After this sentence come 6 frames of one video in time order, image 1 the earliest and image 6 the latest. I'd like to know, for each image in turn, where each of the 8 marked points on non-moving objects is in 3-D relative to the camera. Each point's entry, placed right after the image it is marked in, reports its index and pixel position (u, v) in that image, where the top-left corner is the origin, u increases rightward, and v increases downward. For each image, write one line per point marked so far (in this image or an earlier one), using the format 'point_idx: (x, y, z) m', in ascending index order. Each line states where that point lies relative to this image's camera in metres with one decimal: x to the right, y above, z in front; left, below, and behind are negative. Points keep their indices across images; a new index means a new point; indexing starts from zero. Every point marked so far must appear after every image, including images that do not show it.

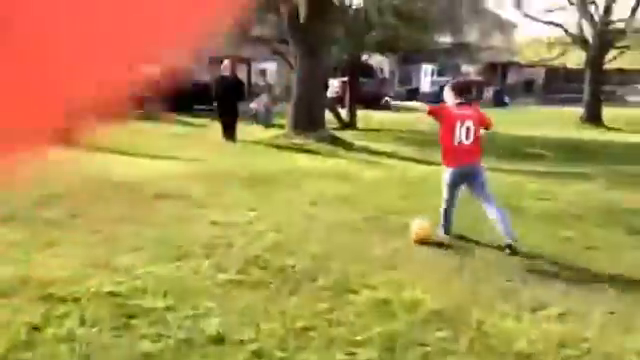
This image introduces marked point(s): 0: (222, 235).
0: (-1.2, -0.6, +7.5) m
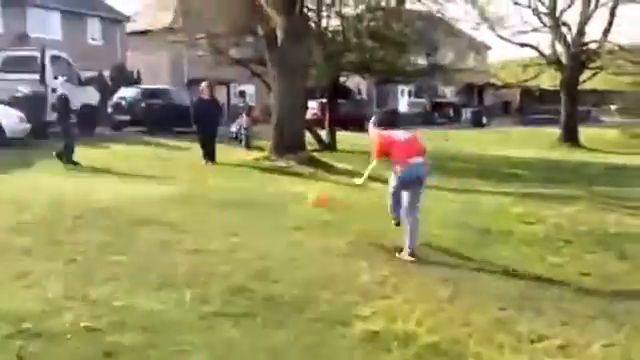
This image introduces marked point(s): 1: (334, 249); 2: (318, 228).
0: (-1.3, -0.9, +7.2) m
1: (+0.2, -0.9, +8.3) m
2: (0.0, -0.7, +9.4) m
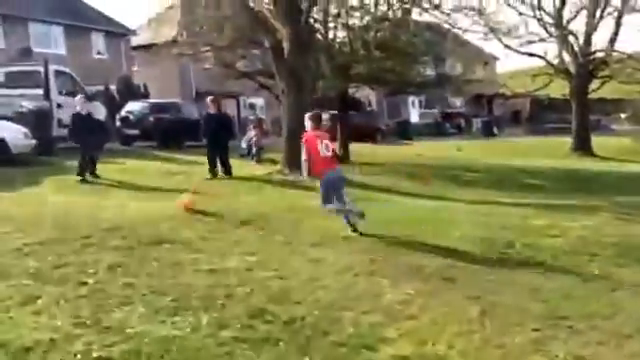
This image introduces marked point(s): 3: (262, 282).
0: (-1.1, -1.1, +6.9) m
1: (+0.4, -1.1, +7.9) m
2: (+0.2, -0.9, +9.1) m
3: (-0.6, -1.1, +7.1) m
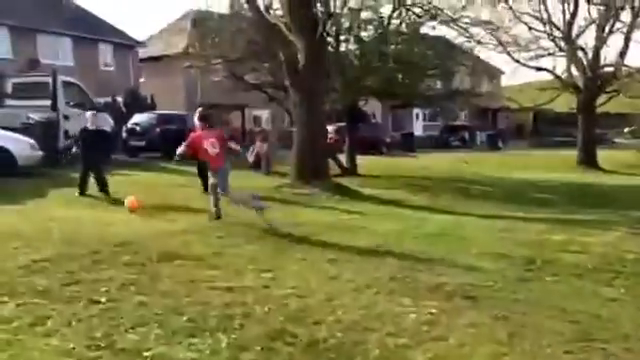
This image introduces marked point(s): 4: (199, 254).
0: (-0.9, -1.3, +6.6) m
1: (+0.7, -1.2, +7.7) m
2: (+0.5, -1.1, +8.8) m
3: (-0.4, -1.3, +6.8) m
4: (-1.6, -0.9, +8.3) m
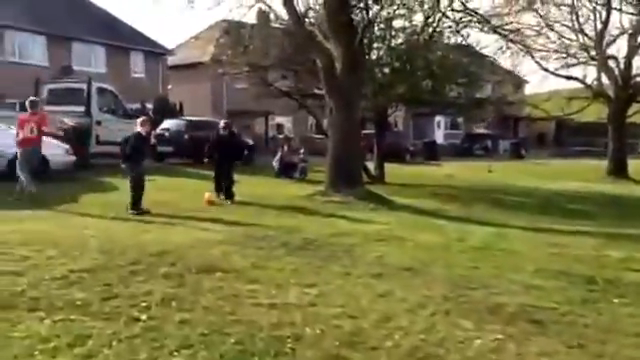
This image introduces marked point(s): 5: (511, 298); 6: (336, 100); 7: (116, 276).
0: (-0.3, -1.4, +6.1) m
1: (+1.2, -1.4, +7.1) m
2: (+1.0, -1.2, +8.2) m
3: (+0.1, -1.4, +6.3) m
4: (-1.0, -1.0, +7.8) m
5: (+2.2, -1.4, +7.5) m
6: (+0.4, +1.8, +14.1) m
7: (-2.2, -1.0, +6.8) m
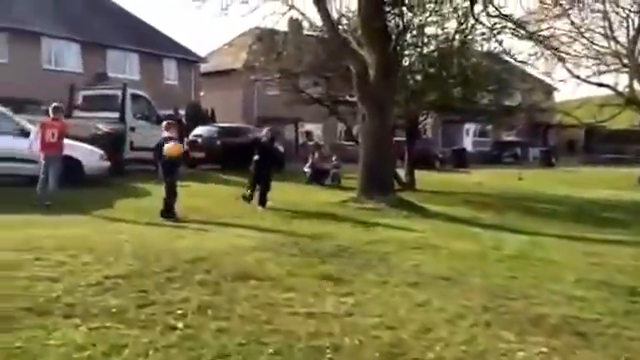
0: (0.0, -1.4, +6.0) m
1: (+1.6, -1.4, +6.9) m
2: (+1.5, -1.3, +8.1) m
3: (+0.5, -1.4, +6.1) m
4: (-0.6, -1.1, +7.7) m
5: (+2.6, -1.5, +7.2) m
6: (+1.0, +1.6, +14.0) m
7: (-1.8, -1.1, +6.7) m
